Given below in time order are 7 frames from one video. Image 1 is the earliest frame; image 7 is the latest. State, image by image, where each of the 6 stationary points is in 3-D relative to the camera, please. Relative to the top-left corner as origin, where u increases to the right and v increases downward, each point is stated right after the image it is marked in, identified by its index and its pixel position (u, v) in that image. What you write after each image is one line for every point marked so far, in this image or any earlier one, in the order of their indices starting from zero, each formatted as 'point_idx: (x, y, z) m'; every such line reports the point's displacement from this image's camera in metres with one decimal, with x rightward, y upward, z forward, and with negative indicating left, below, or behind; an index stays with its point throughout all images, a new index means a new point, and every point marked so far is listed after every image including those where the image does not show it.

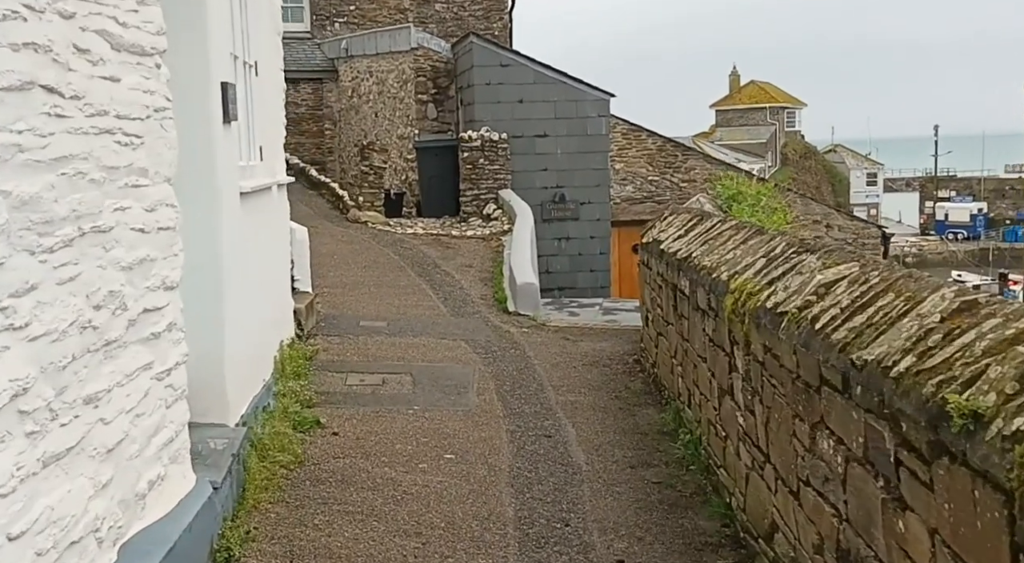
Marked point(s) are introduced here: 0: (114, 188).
0: (-1.3, +0.3, +4.1) m
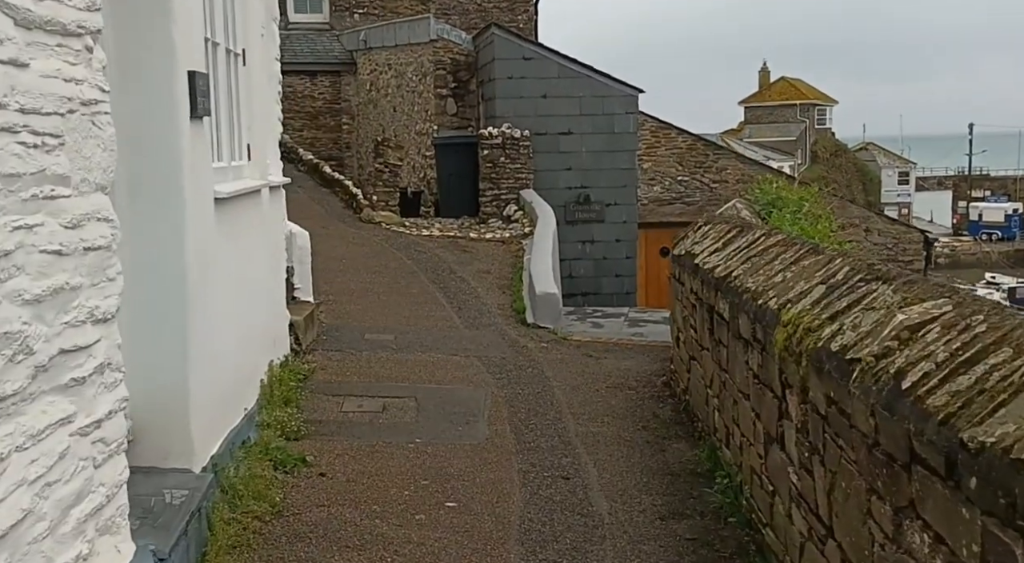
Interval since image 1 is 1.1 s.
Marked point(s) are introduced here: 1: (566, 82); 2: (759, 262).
0: (-1.3, +0.2, +3.2) m
1: (+0.7, +2.5, +15.8) m
2: (+1.2, +0.1, +6.0) m
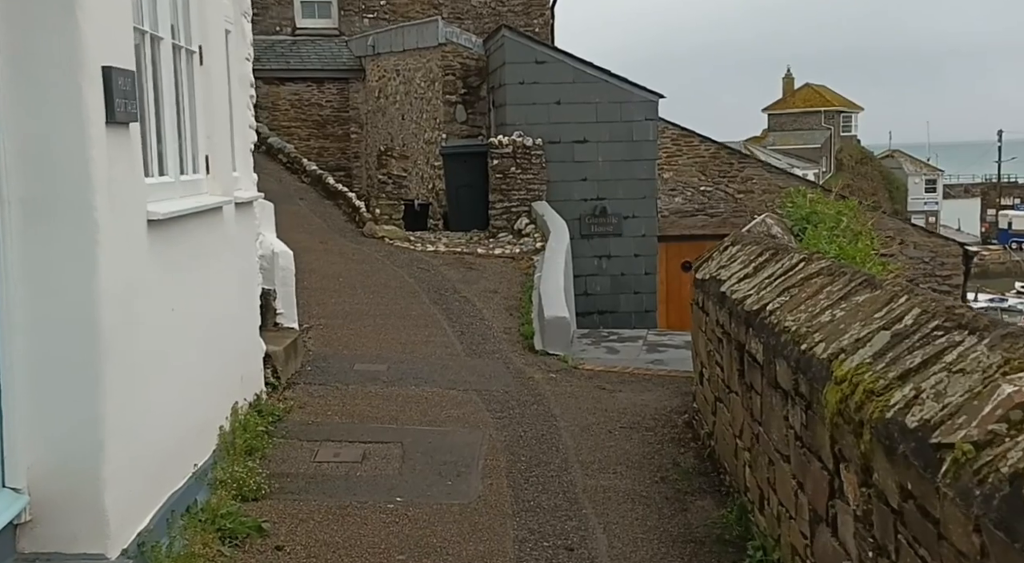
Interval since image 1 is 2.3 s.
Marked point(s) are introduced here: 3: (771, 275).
0: (-1.4, +0.1, +2.3) m
1: (+0.8, +2.3, +14.9) m
2: (+1.2, -0.1, +5.0) m
3: (+1.2, 0.0, +5.8) m
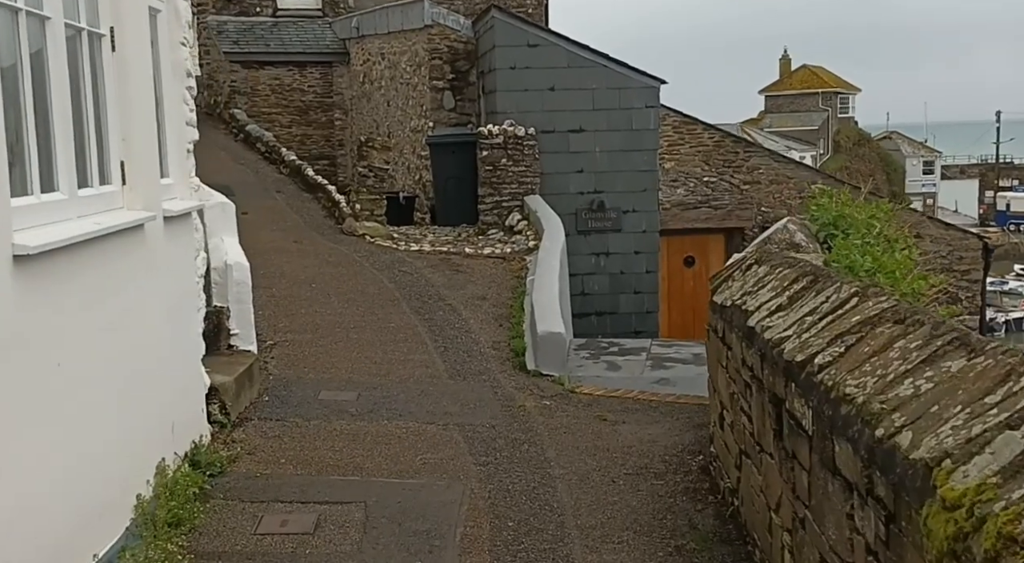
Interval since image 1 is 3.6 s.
0: (-1.4, -0.1, +1.2) m
1: (+0.7, +2.3, +13.7) m
2: (+1.1, -0.2, +3.9) m
3: (+1.1, -0.1, +4.7) m
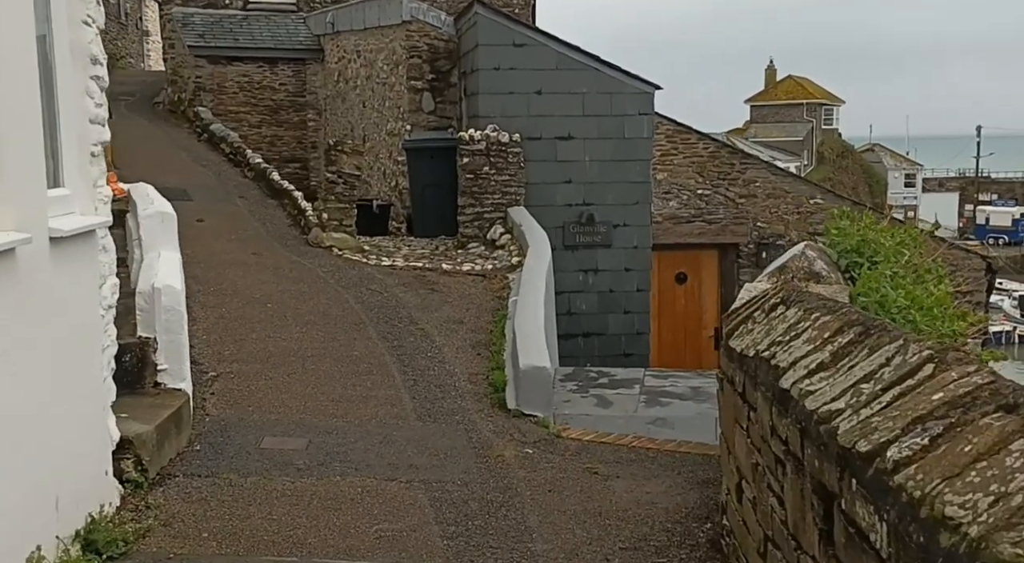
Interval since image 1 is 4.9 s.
0: (-1.5, -0.2, +0.1) m
1: (+0.6, +2.1, +12.7) m
2: (+1.0, -0.4, +2.9) m
3: (+1.1, -0.3, +3.7) m
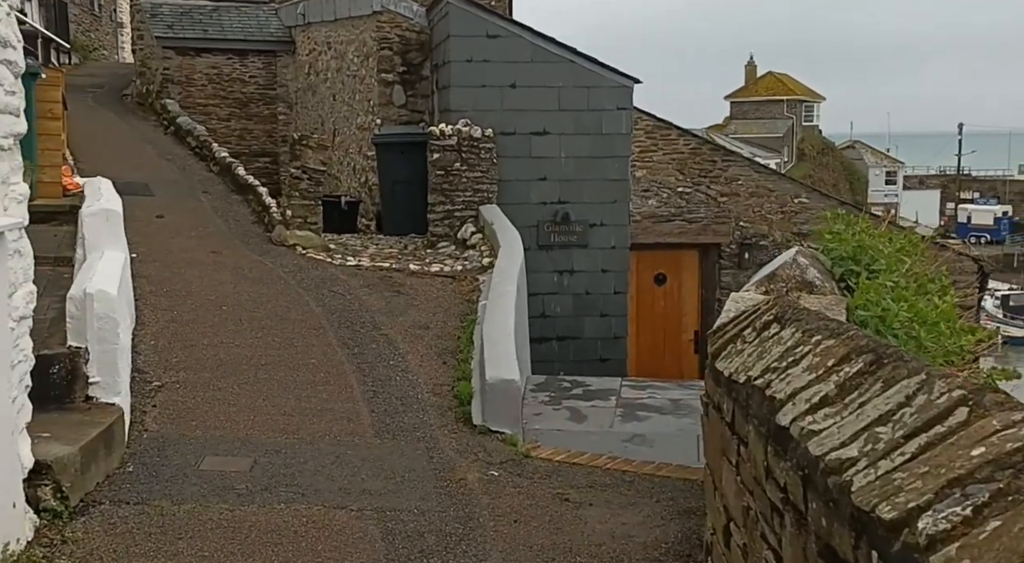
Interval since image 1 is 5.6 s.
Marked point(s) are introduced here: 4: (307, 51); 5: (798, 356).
0: (-1.5, -0.3, -0.5) m
1: (+0.3, +2.1, +12.1) m
2: (+0.9, -0.4, +2.3) m
3: (+0.9, -0.4, +3.1) m
4: (-2.9, +3.2, +17.2) m
5: (+0.9, -0.2, +4.0) m
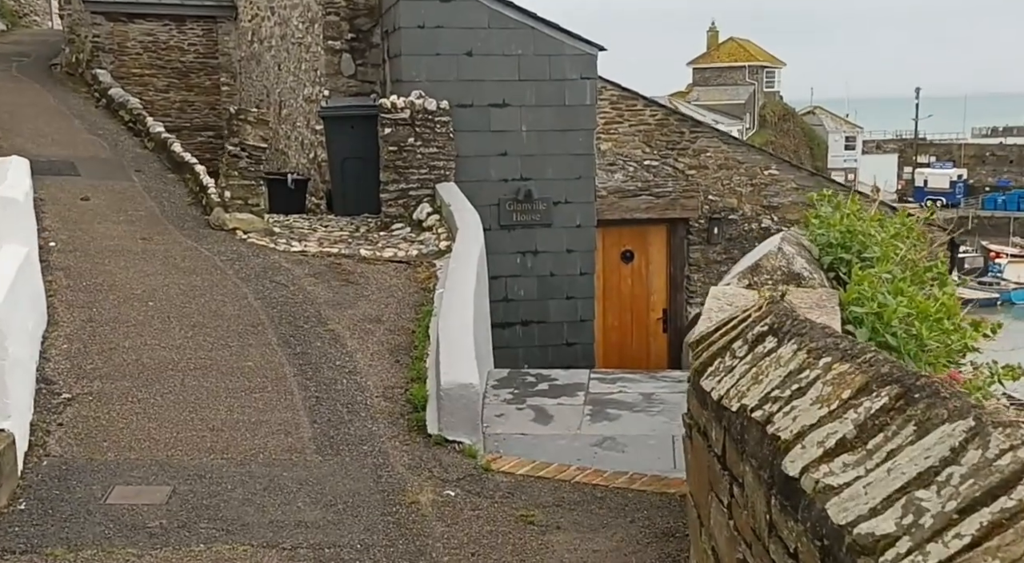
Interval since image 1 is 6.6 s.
0: (-1.5, -0.5, -1.3) m
1: (-0.1, +2.2, +11.3) m
2: (+0.8, -0.5, +1.6) m
3: (+0.8, -0.4, +2.4) m
4: (-3.5, +3.4, +16.4) m
5: (+0.8, -0.3, +3.3) m
